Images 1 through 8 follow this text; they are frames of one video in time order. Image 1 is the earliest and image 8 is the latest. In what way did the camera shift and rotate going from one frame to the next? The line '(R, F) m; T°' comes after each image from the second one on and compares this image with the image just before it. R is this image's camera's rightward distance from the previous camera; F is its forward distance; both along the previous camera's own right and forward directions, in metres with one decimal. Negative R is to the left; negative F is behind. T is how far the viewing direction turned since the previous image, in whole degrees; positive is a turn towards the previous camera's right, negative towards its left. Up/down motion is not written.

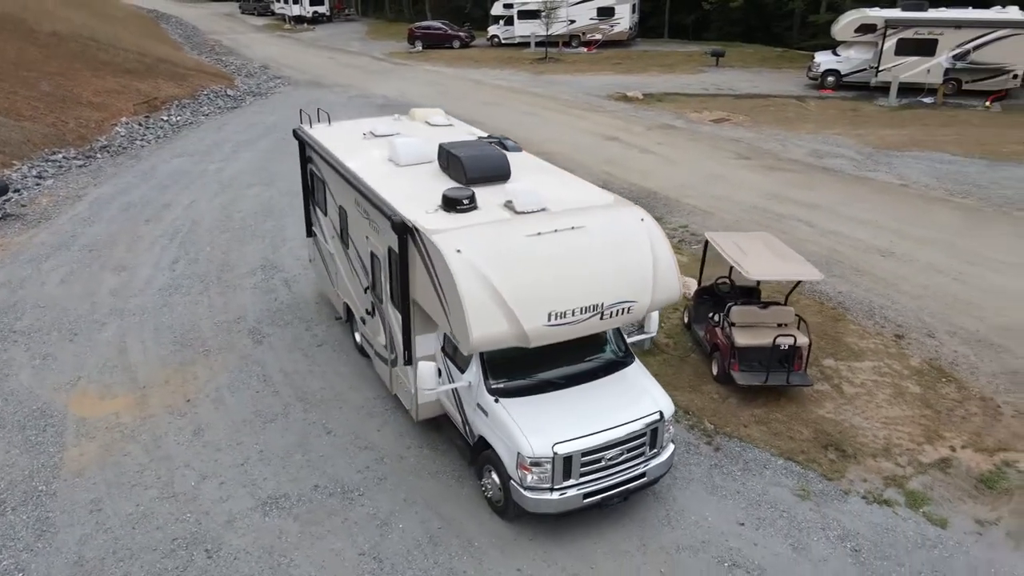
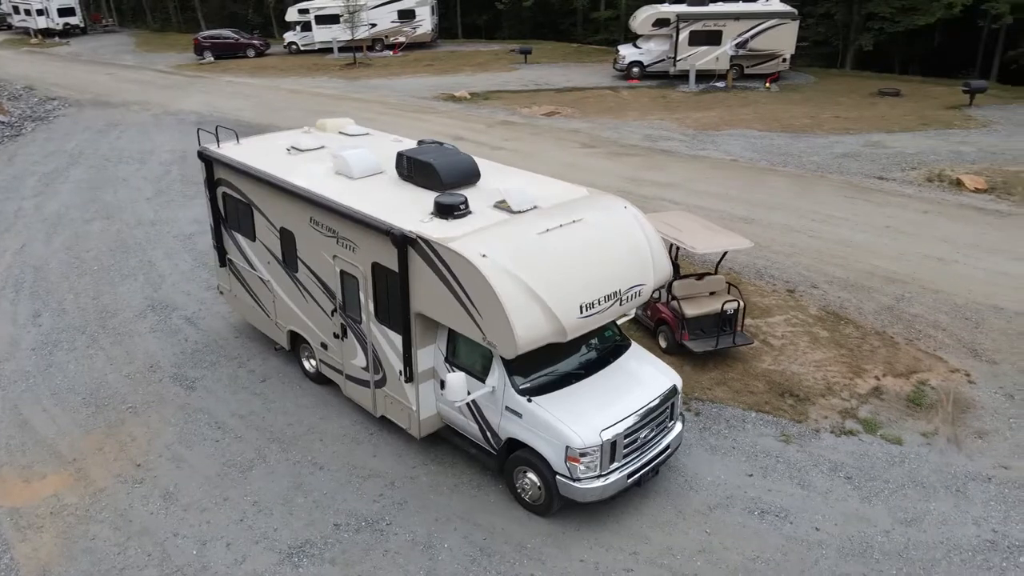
(-2.0, +0.3) m; +15°
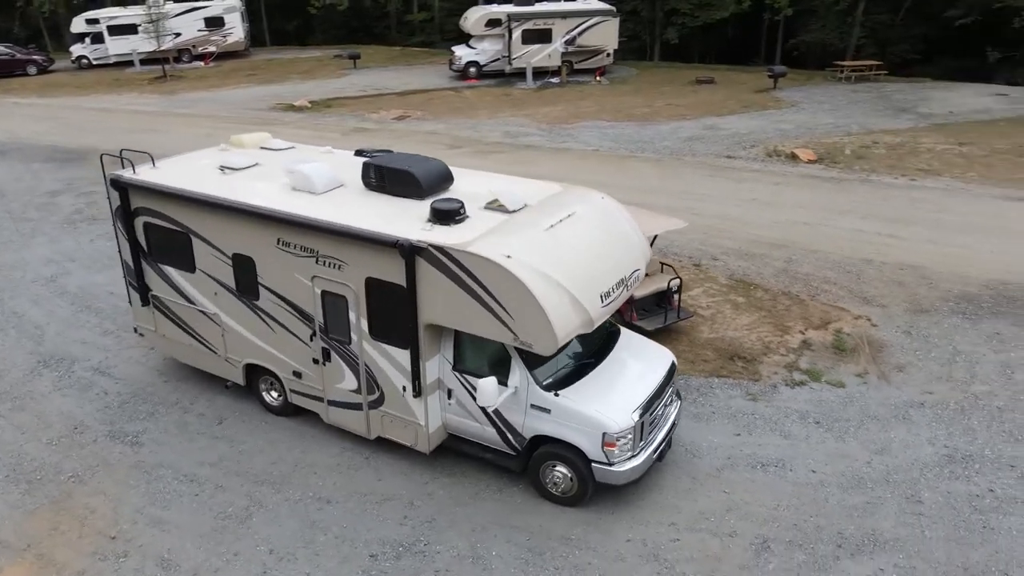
(-1.8, +0.2) m; +14°
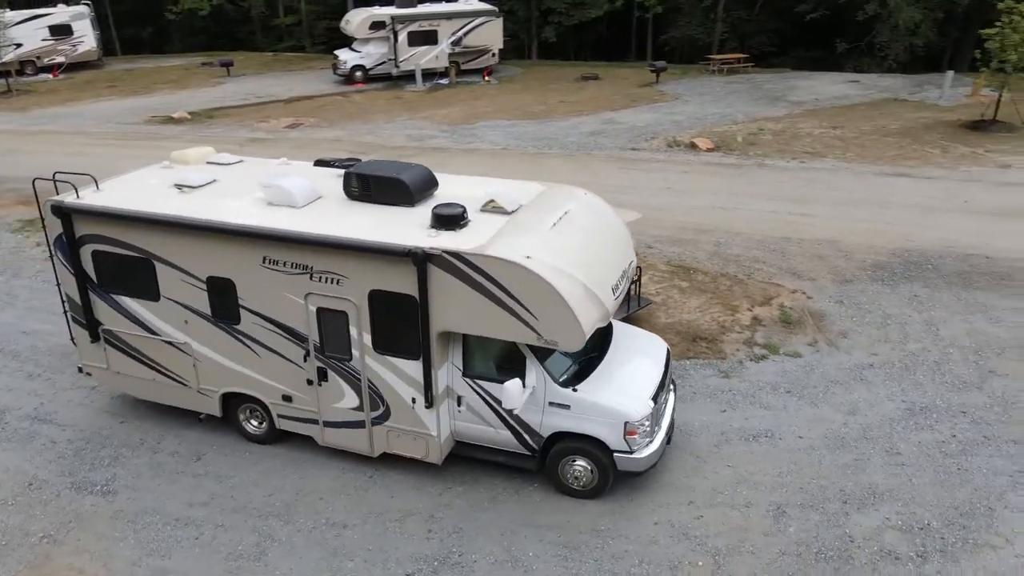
(-1.3, +0.1) m; +10°
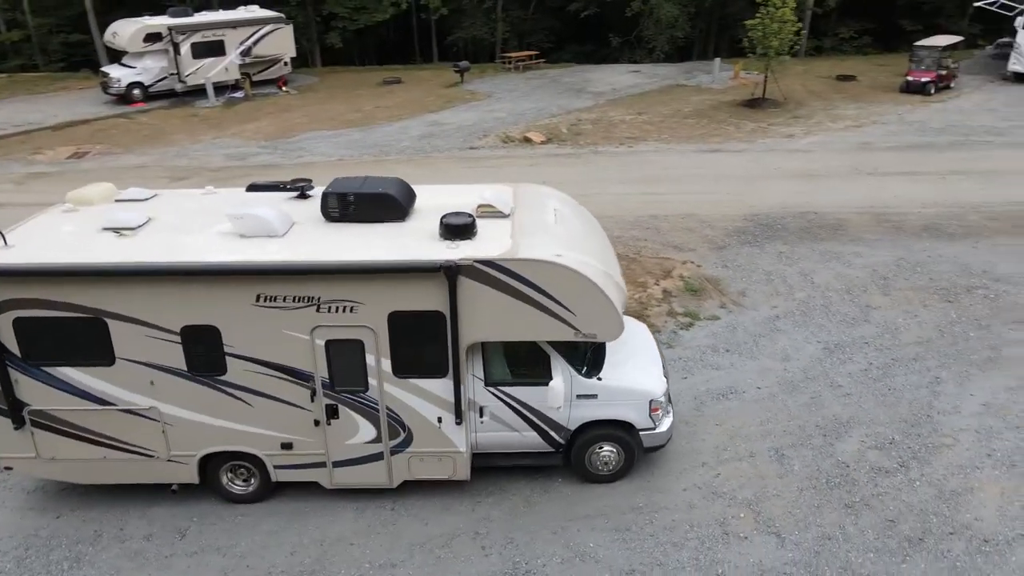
(-2.2, +0.3) m; +17°
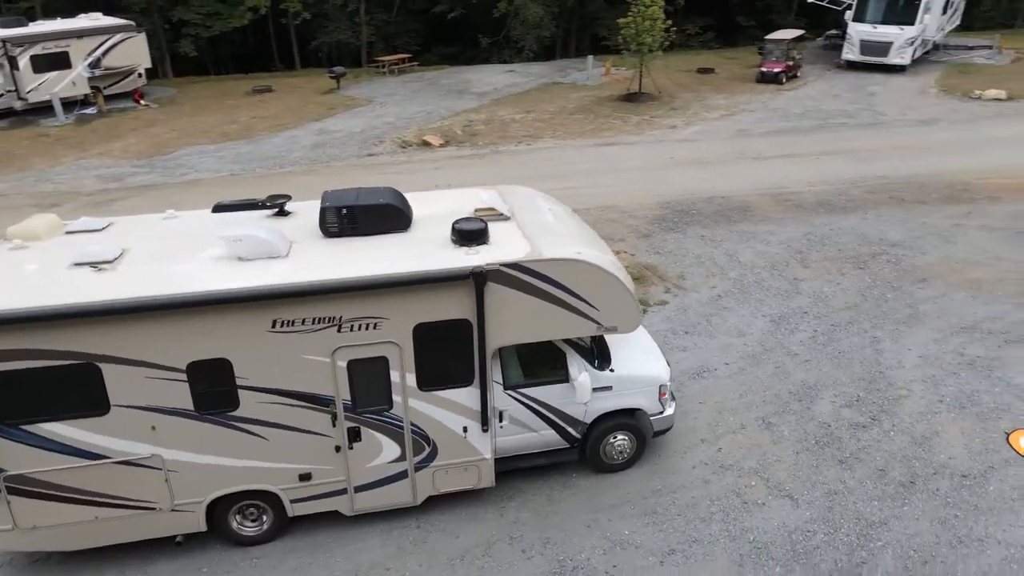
(-1.4, +0.1) m; +11°
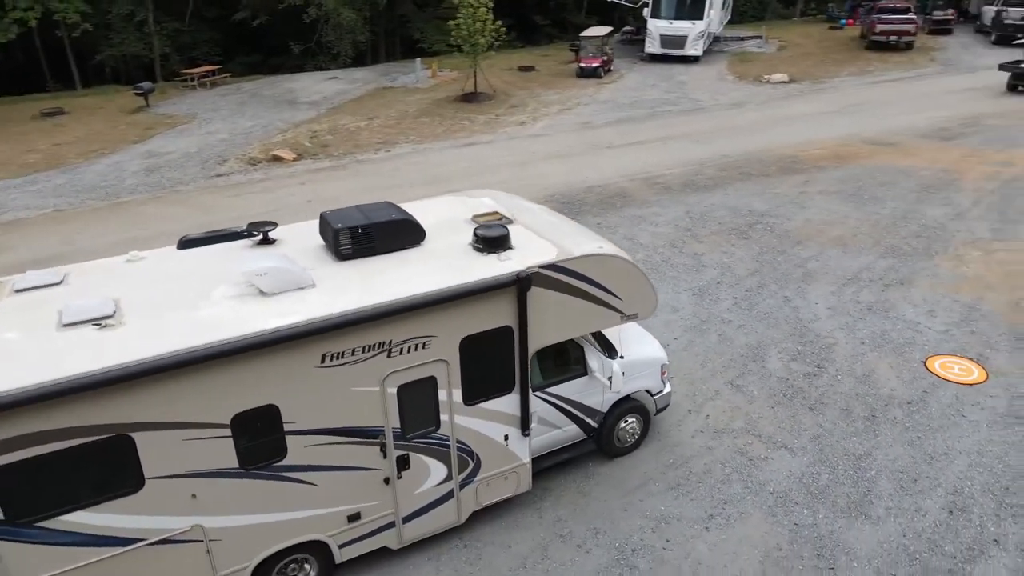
(-2.0, +0.3) m; +15°
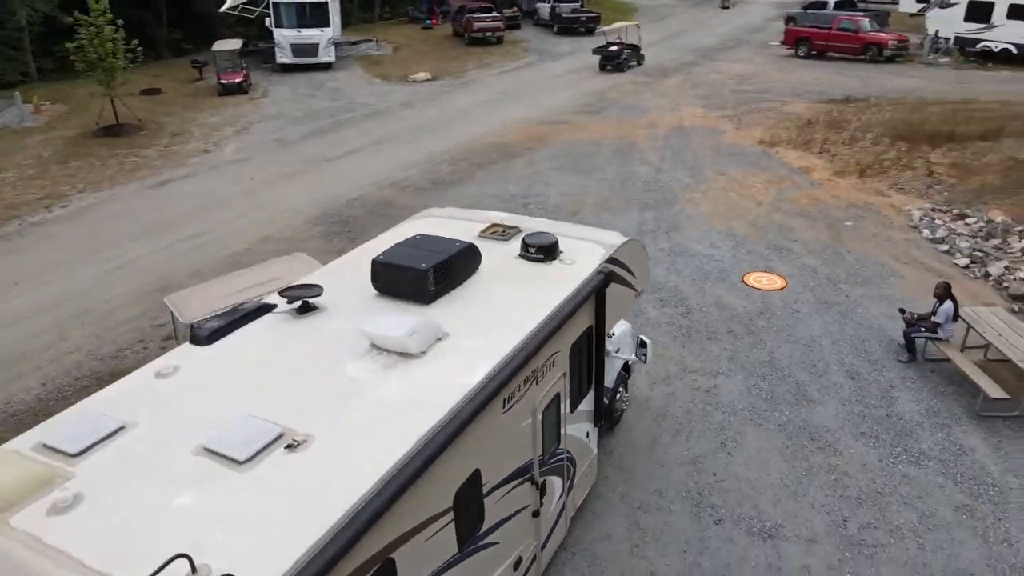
(-3.9, +1.1) m; +30°
